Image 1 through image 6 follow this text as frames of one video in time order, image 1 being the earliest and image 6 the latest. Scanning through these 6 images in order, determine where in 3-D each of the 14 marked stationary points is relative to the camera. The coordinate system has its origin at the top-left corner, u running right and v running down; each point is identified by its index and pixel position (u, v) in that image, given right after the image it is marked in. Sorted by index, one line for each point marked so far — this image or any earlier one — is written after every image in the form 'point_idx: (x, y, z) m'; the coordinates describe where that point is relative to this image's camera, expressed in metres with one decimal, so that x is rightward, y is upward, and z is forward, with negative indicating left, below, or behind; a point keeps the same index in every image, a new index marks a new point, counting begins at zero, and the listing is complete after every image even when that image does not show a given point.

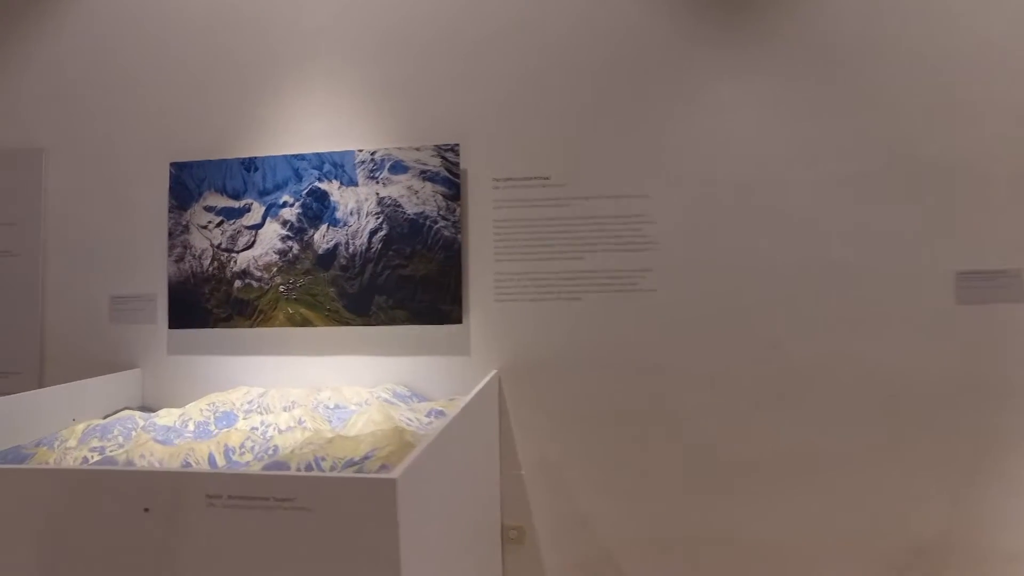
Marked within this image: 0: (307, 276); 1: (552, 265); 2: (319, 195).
0: (-0.9, +0.1, +3.1) m
1: (+0.2, +0.1, +3.0) m
2: (-0.9, +0.4, +3.1) m
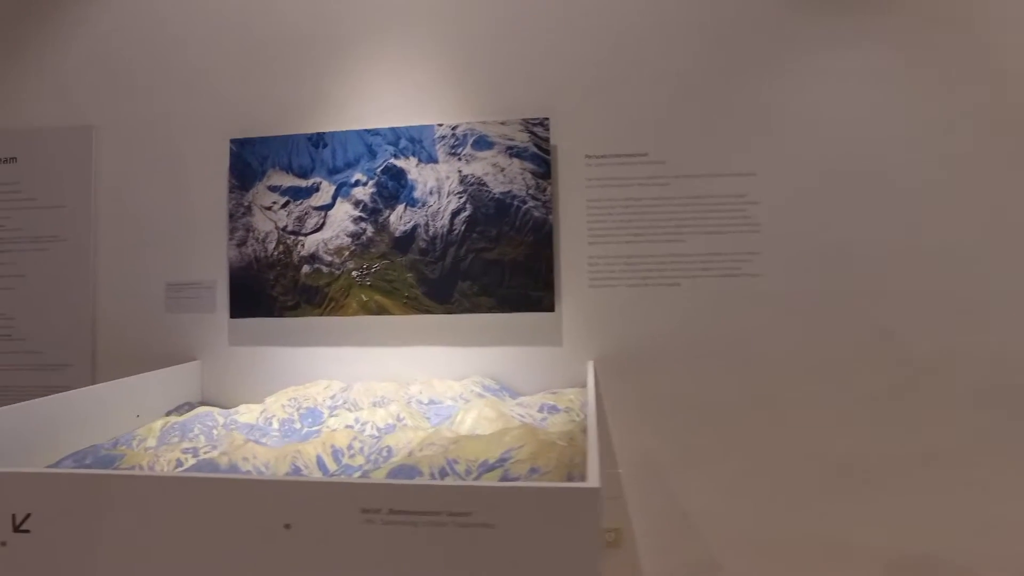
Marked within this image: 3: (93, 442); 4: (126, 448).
0: (-0.5, +0.1, +2.9) m
1: (+0.6, +0.2, +2.8) m
2: (-0.5, +0.5, +2.9) m
3: (-1.4, -0.5, +2.4) m
4: (-1.1, -0.5, +2.0) m
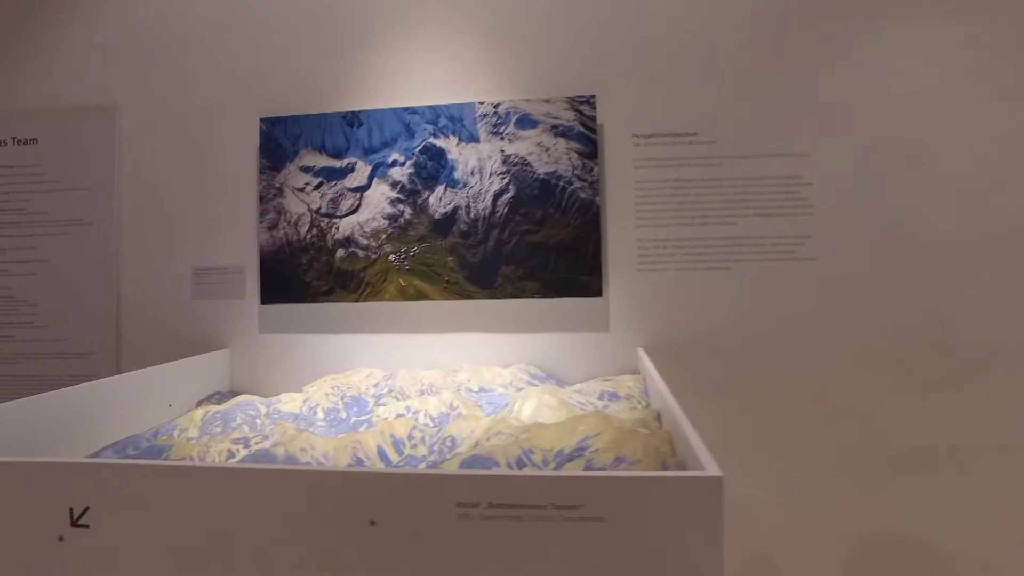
0: (-0.4, +0.2, +2.7) m
1: (+0.7, +0.2, +2.7) m
2: (-0.3, +0.5, +2.7) m
3: (-1.3, -0.5, +2.3) m
4: (-0.9, -0.4, +1.9) m
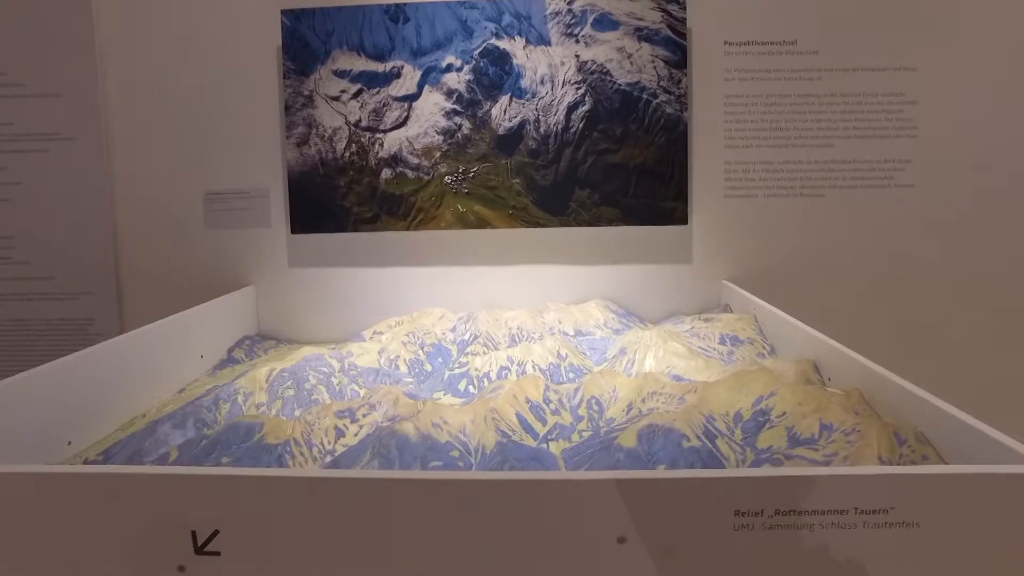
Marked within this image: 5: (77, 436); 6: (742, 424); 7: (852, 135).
0: (-0.1, +0.4, +2.4) m
1: (+1.0, +0.5, +2.4) m
2: (-0.1, +0.8, +2.3) m
3: (-1.0, -0.3, +1.9) m
4: (-0.6, -0.3, +1.6) m
5: (-0.9, -0.3, +1.5) m
6: (+0.5, -0.3, +1.4) m
7: (+1.2, +0.5, +2.4) m
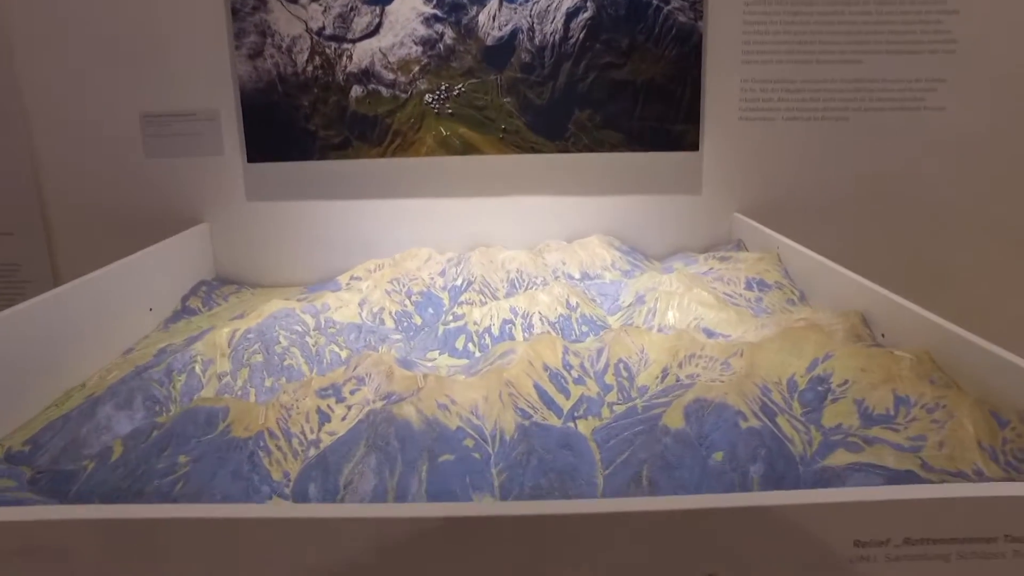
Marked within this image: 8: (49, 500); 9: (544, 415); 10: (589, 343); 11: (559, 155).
0: (-0.1, +0.6, +2.1) m
1: (+1.0, +0.7, +2.2) m
2: (-0.1, +1.0, +2.0) m
3: (-0.9, -0.2, +1.6) m
4: (-0.6, -0.2, +1.3) m
5: (-0.9, -0.2, +1.3) m
6: (+0.5, -0.2, +1.2) m
7: (+1.1, +0.7, +2.1) m
8: (-0.7, -0.3, +1.0) m
9: (+0.1, -0.2, +1.2) m
10: (+0.1, -0.1, +1.4) m
11: (+0.1, +0.4, +2.1) m
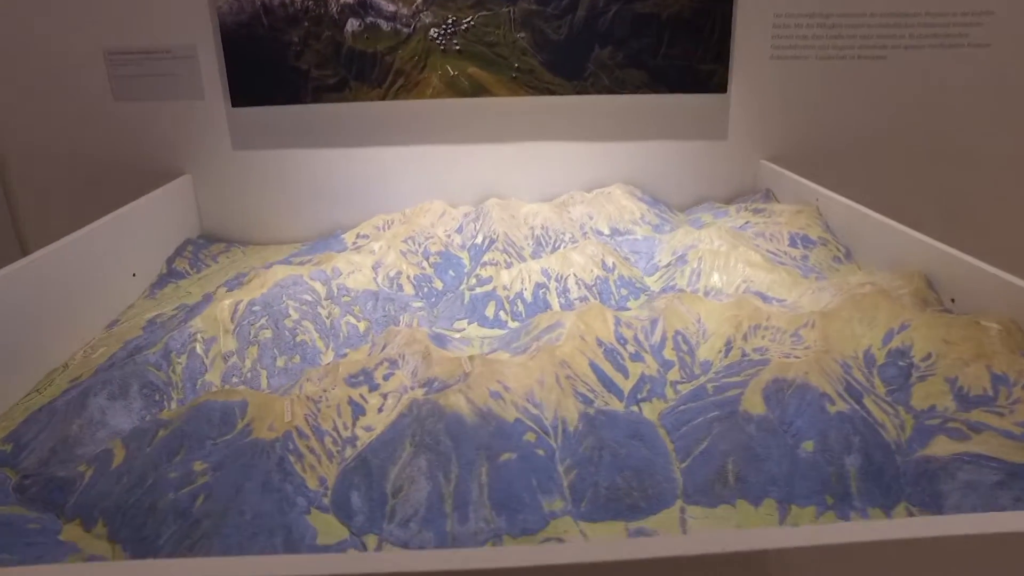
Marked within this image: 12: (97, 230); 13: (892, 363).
0: (-0.1, +0.7, +1.9) m
1: (+1.0, +0.8, +2.0) m
2: (0.0, +1.1, +1.8) m
3: (-0.9, -0.1, +1.4) m
4: (-0.5, -0.1, +1.2) m
5: (-0.8, -0.2, +1.1) m
6: (+0.6, -0.1, +1.1) m
7: (+1.2, +0.9, +2.0) m
8: (-0.6, -0.3, +0.9) m
9: (+0.1, -0.2, +1.0) m
10: (+0.2, 0.0, +1.3) m
11: (+0.2, +0.5, +2.0) m
12: (-0.9, +0.1, +1.5) m
13: (+0.6, -0.1, +1.1) m
